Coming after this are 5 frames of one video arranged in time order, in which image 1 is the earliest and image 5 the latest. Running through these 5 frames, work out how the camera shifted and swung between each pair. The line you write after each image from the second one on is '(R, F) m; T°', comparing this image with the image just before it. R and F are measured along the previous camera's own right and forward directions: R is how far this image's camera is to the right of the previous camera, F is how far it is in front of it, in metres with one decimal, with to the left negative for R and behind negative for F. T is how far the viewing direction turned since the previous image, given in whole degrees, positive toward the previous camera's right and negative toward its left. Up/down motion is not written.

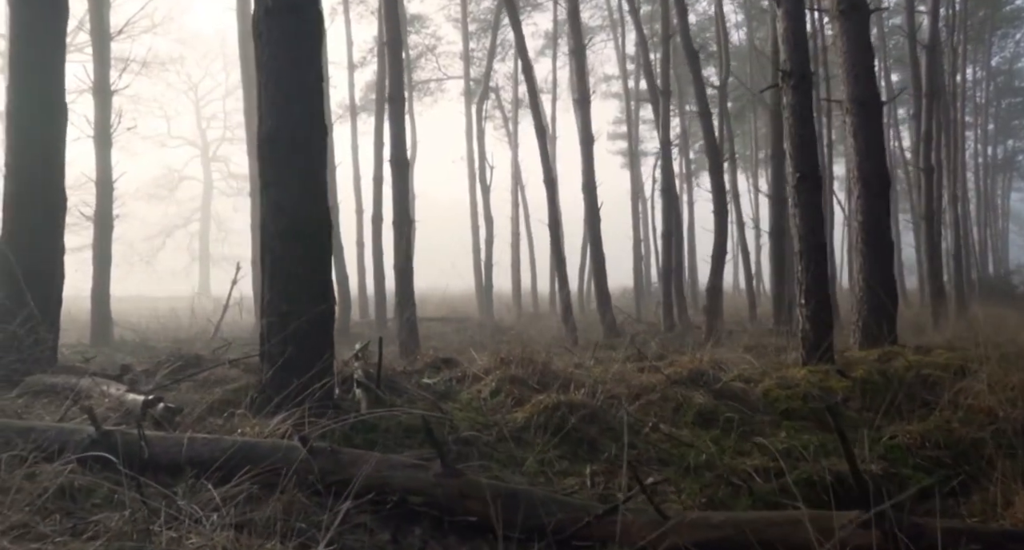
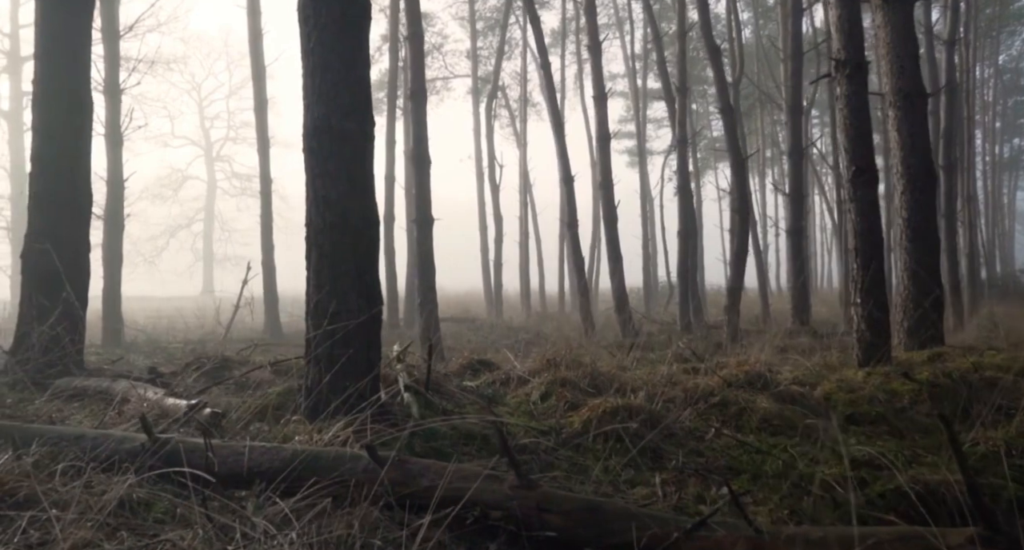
(-0.4, +0.3) m; 0°
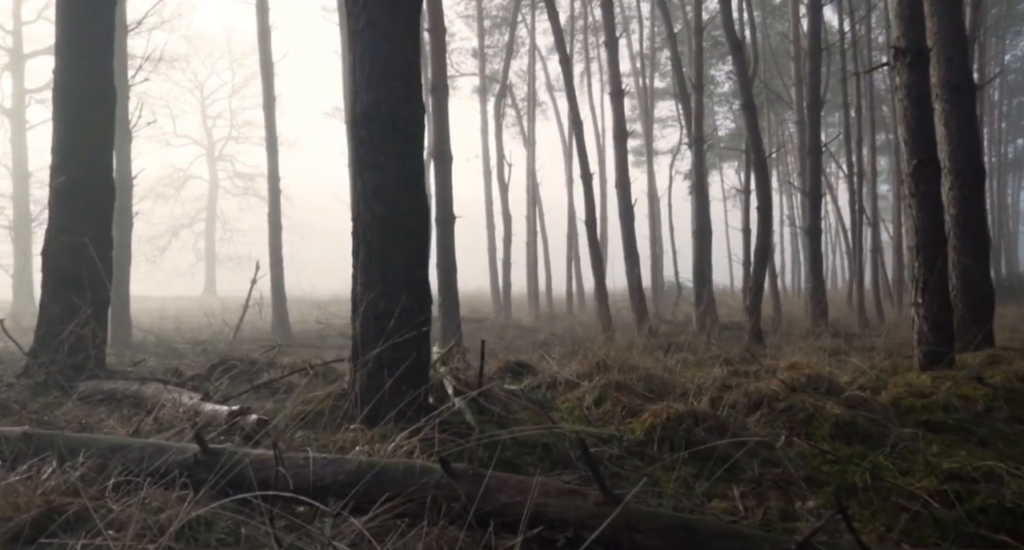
(-0.4, +0.3) m; 0°
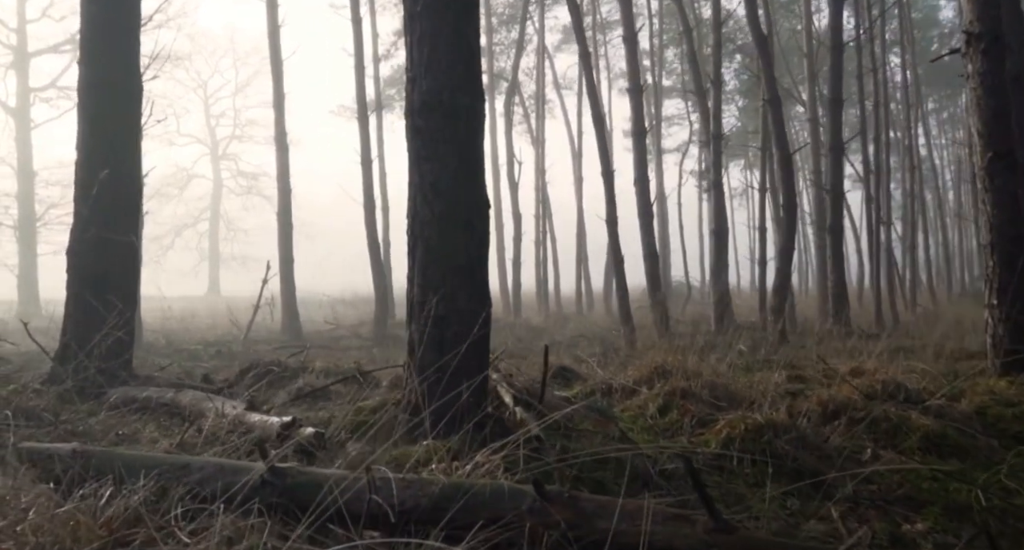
(-0.4, +0.4) m; 0°
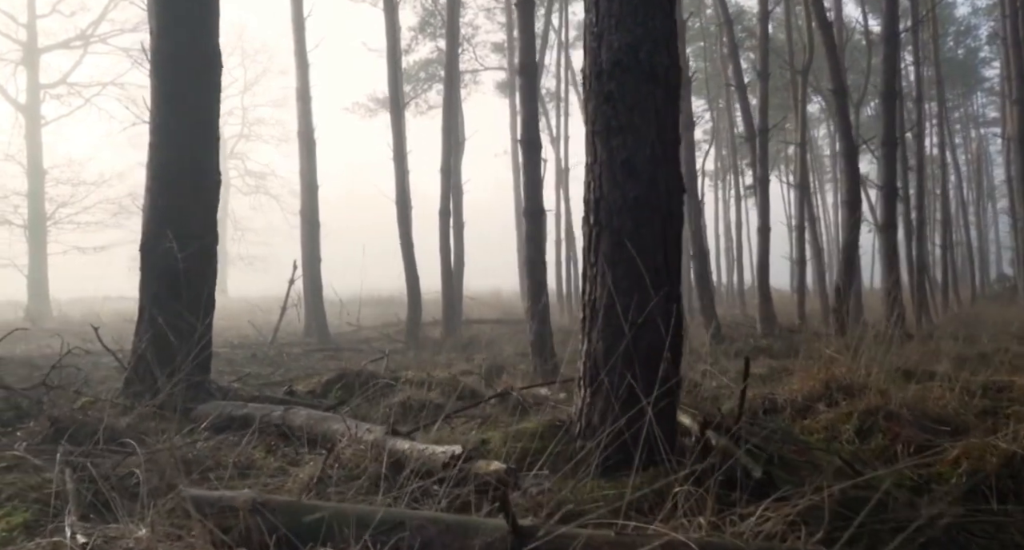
(-1.0, +0.9) m; 0°
